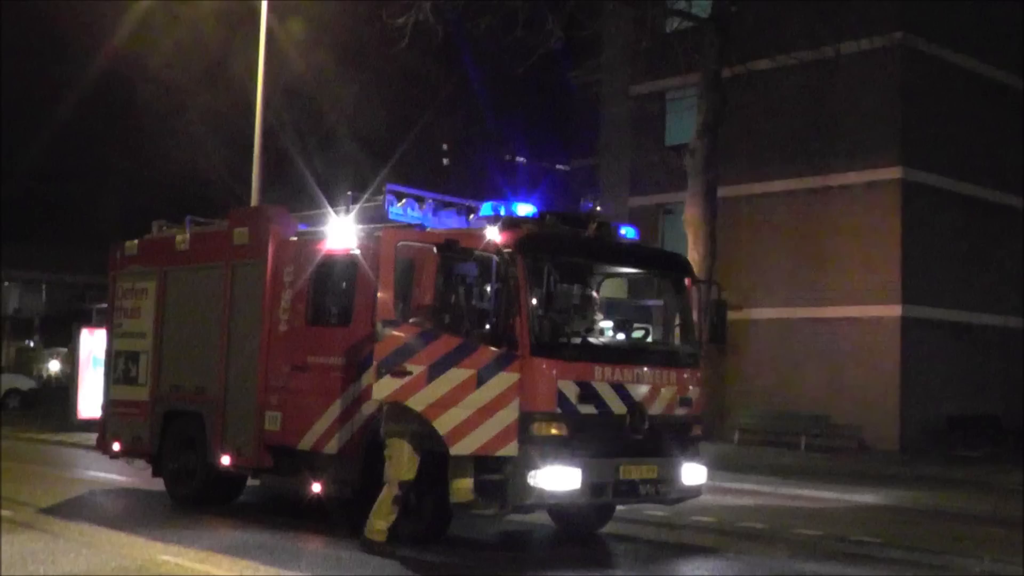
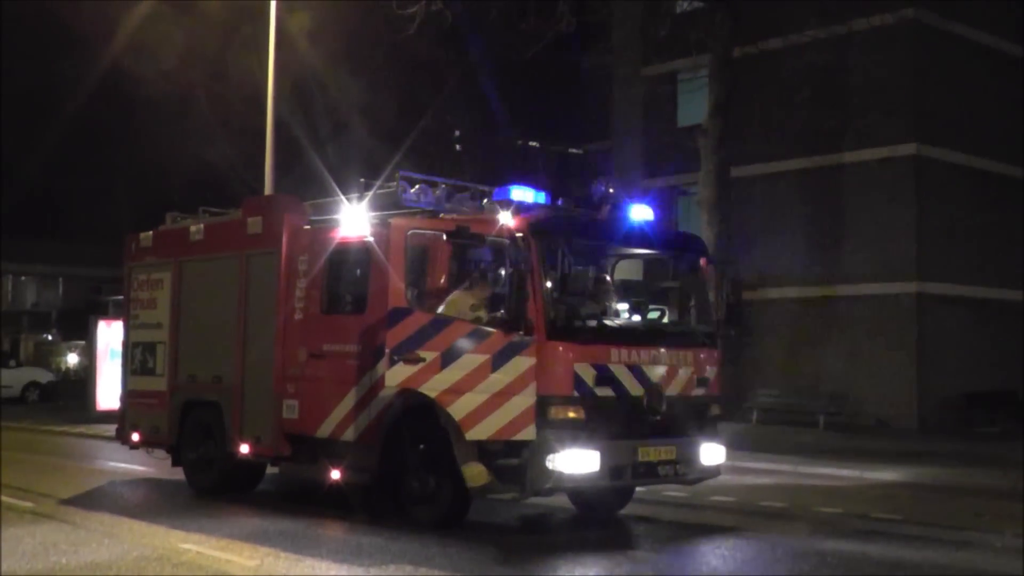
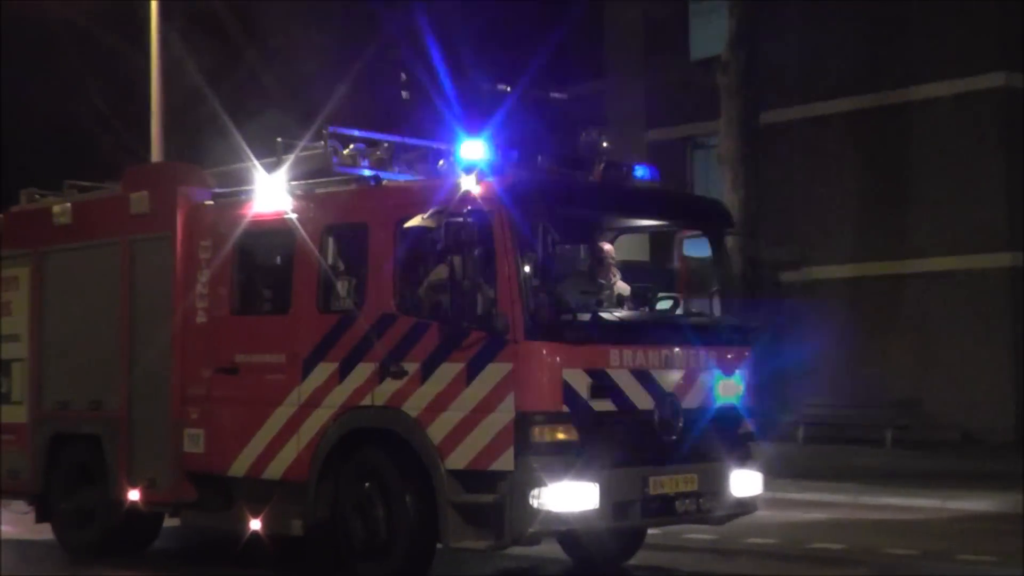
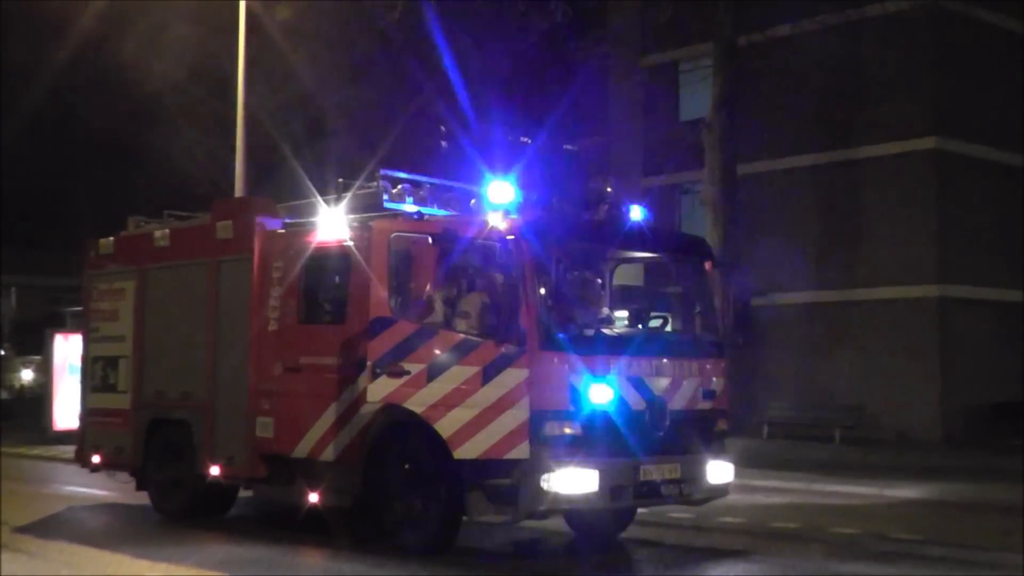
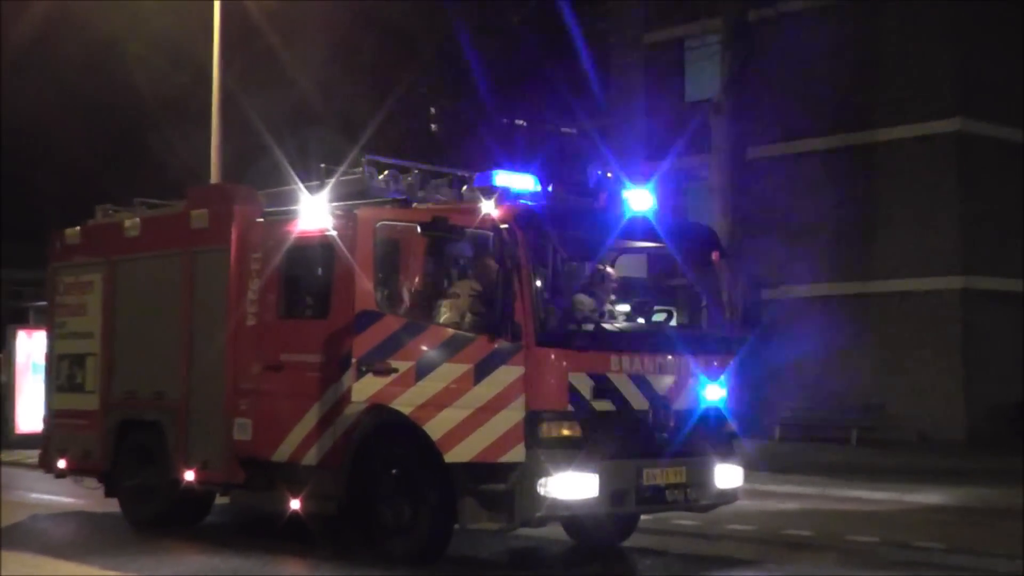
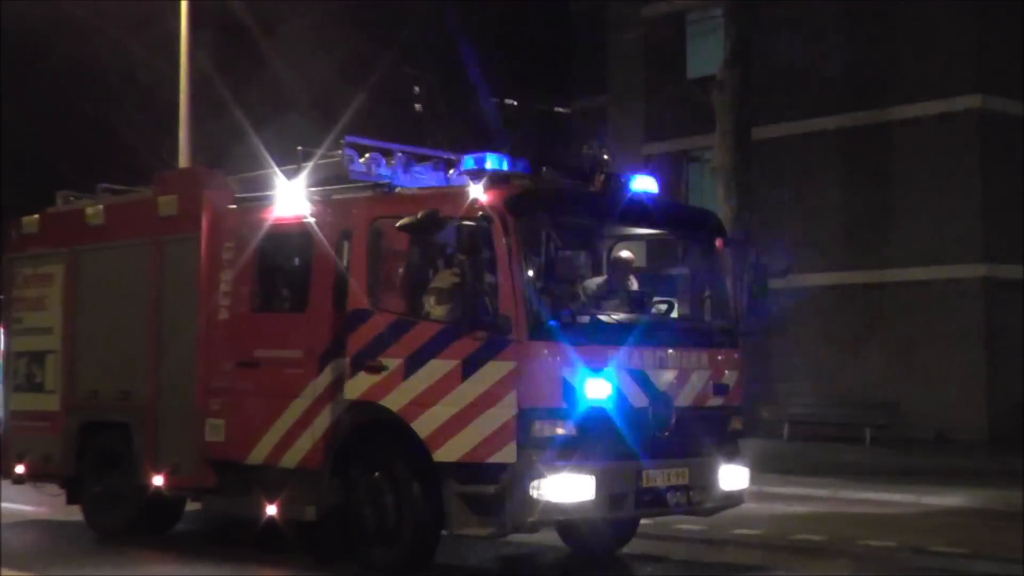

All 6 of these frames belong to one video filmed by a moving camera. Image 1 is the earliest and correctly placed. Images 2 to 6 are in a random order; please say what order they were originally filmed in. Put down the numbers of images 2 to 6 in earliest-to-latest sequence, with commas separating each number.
2, 4, 5, 6, 3
